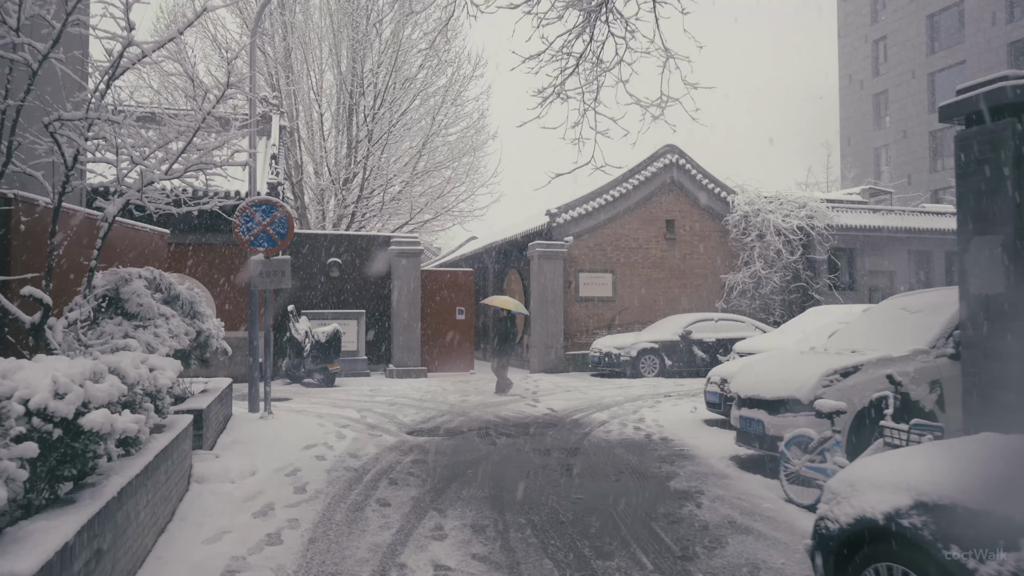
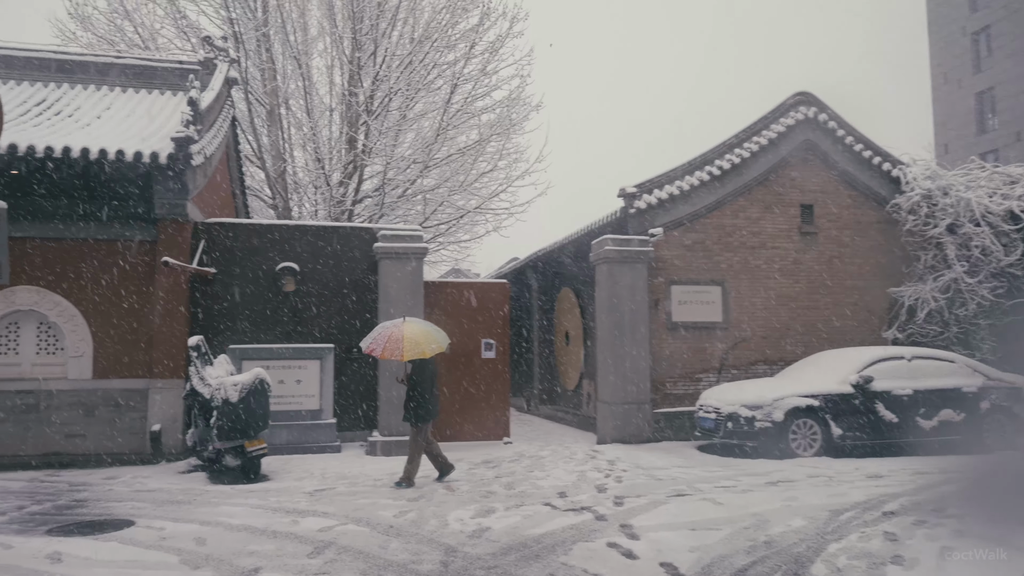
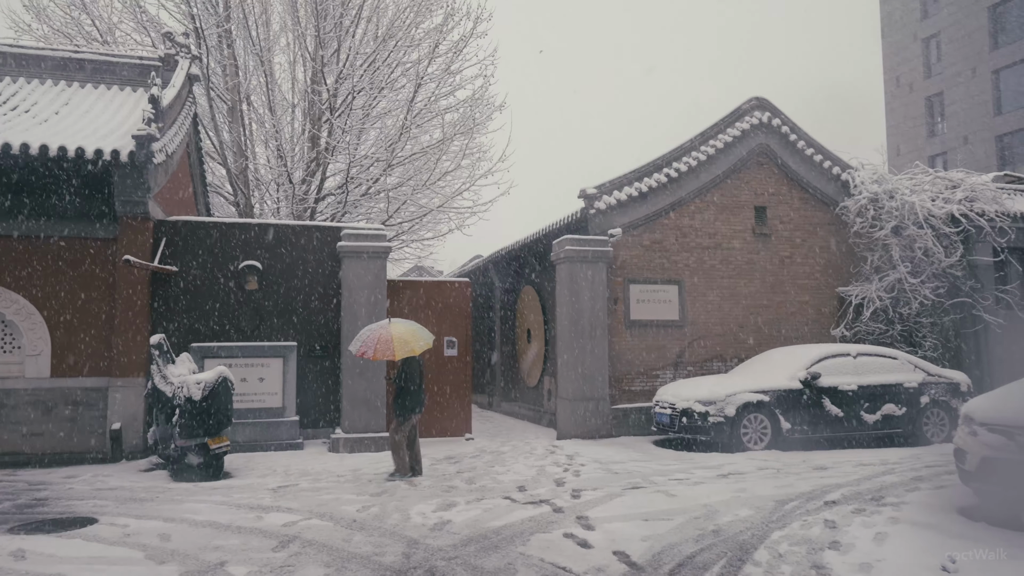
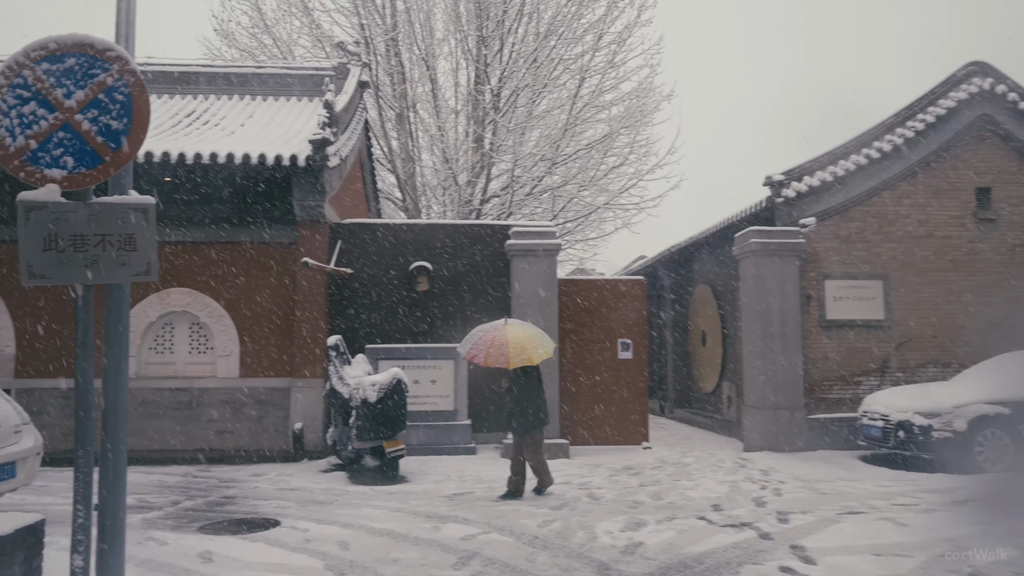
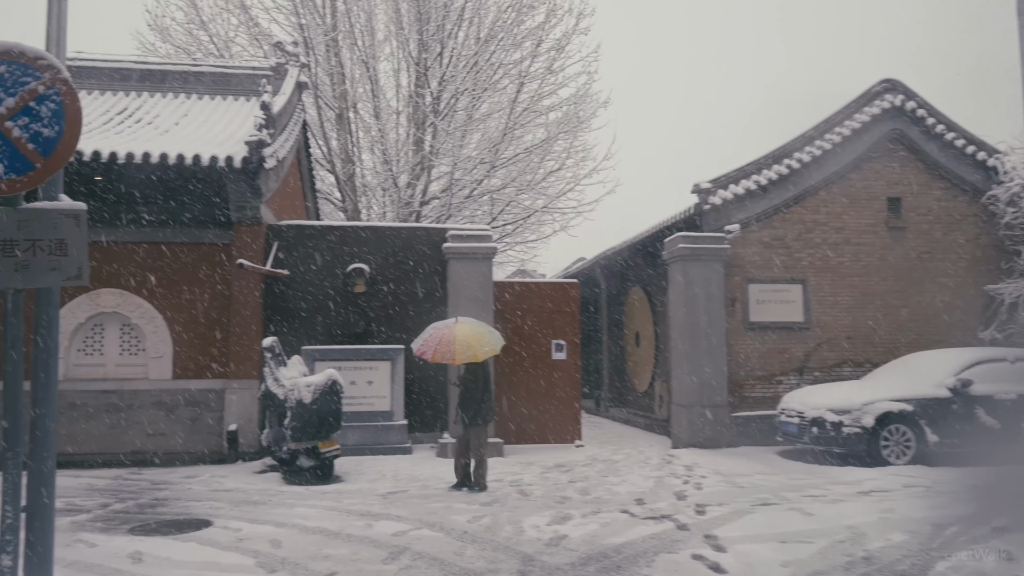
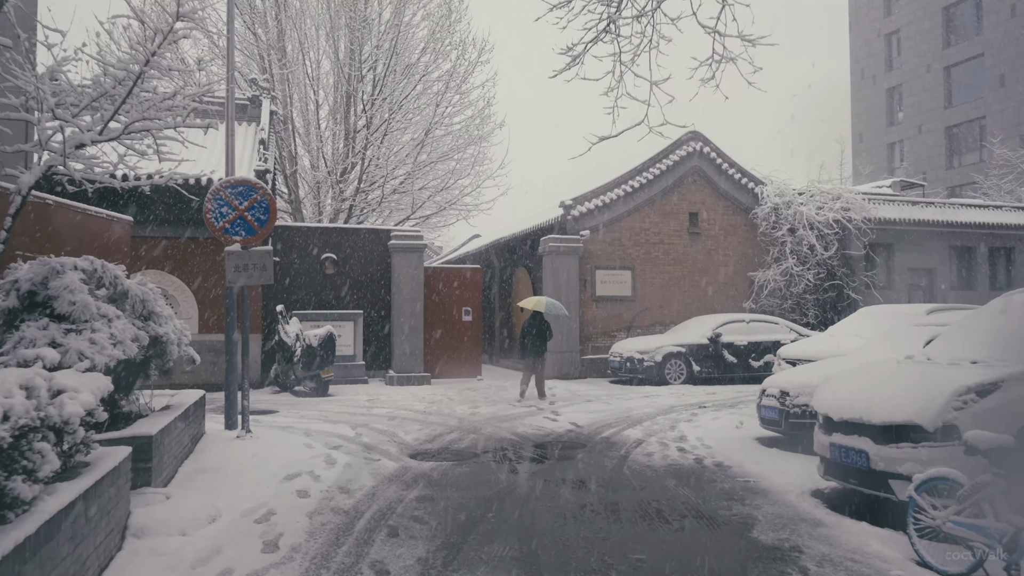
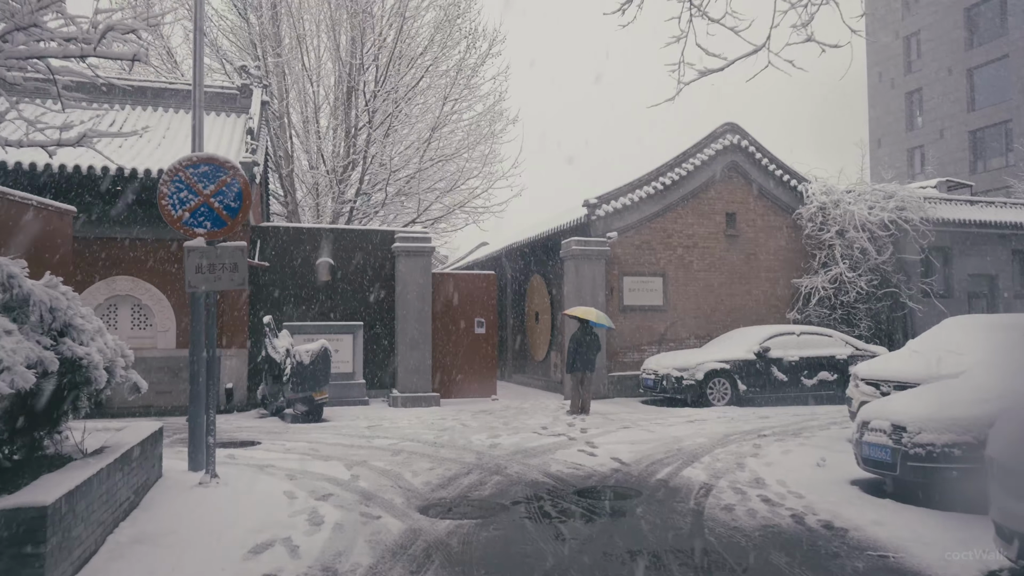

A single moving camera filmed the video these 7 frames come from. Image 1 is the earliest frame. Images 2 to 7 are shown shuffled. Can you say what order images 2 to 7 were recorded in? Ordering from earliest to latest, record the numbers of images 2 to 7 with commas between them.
6, 7, 3, 2, 5, 4
